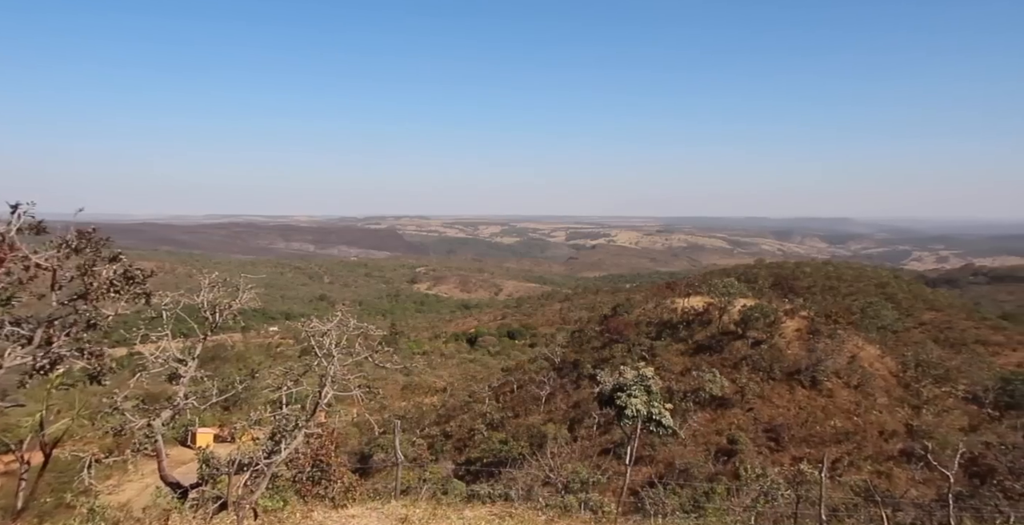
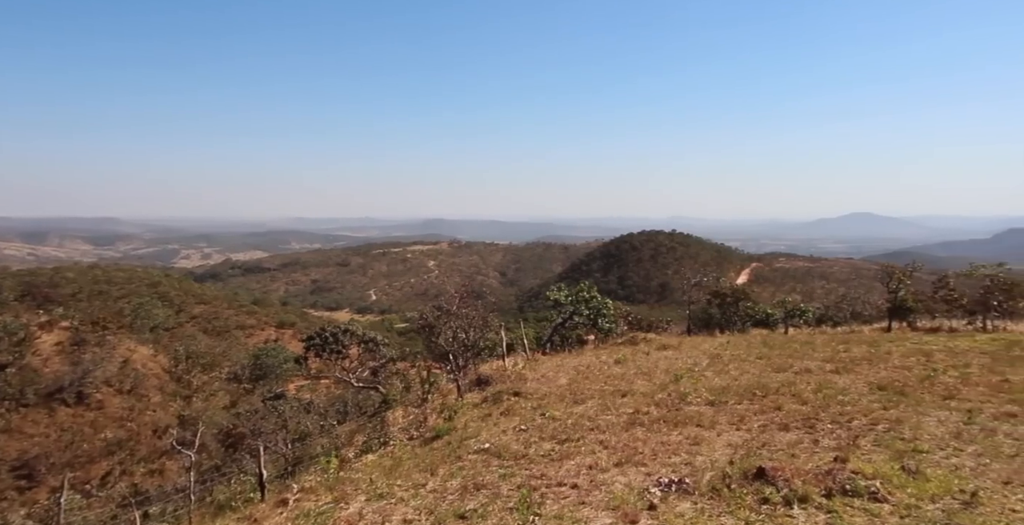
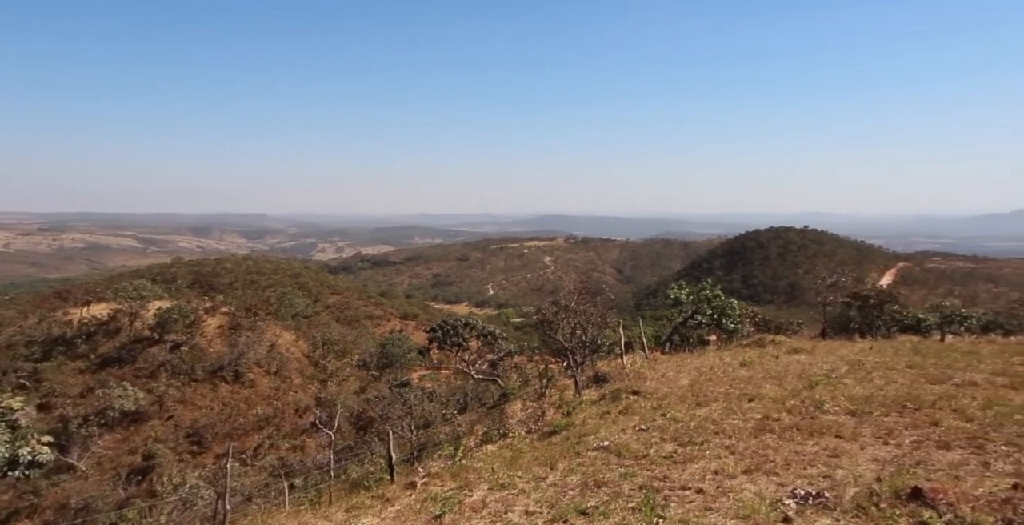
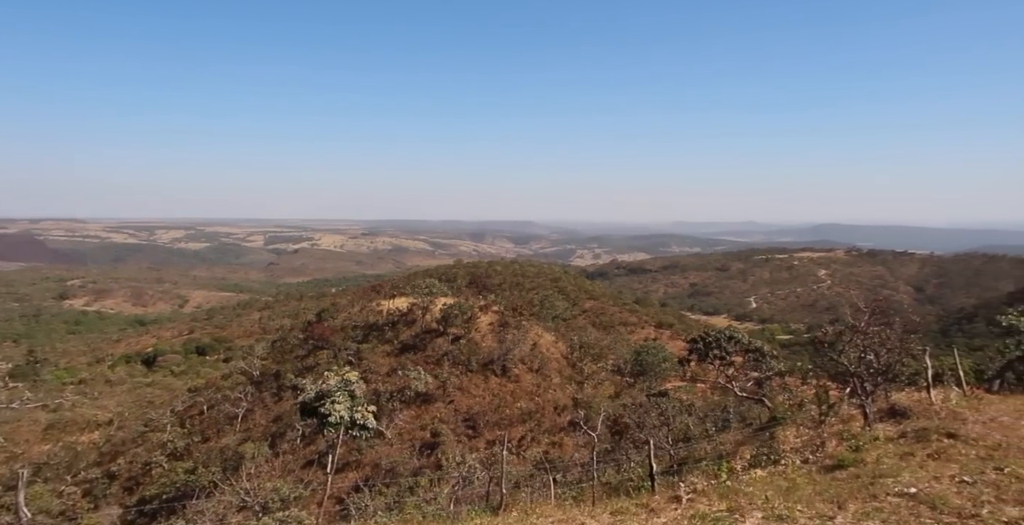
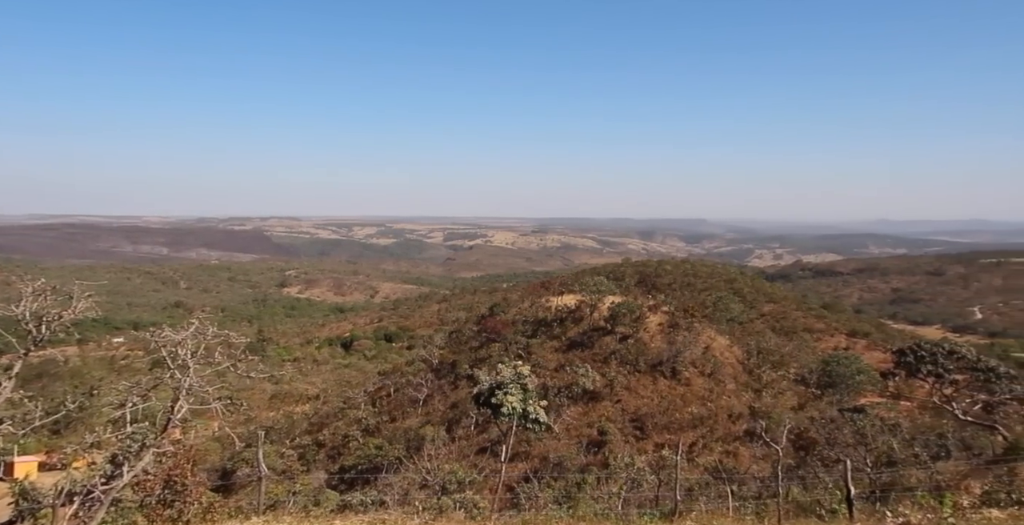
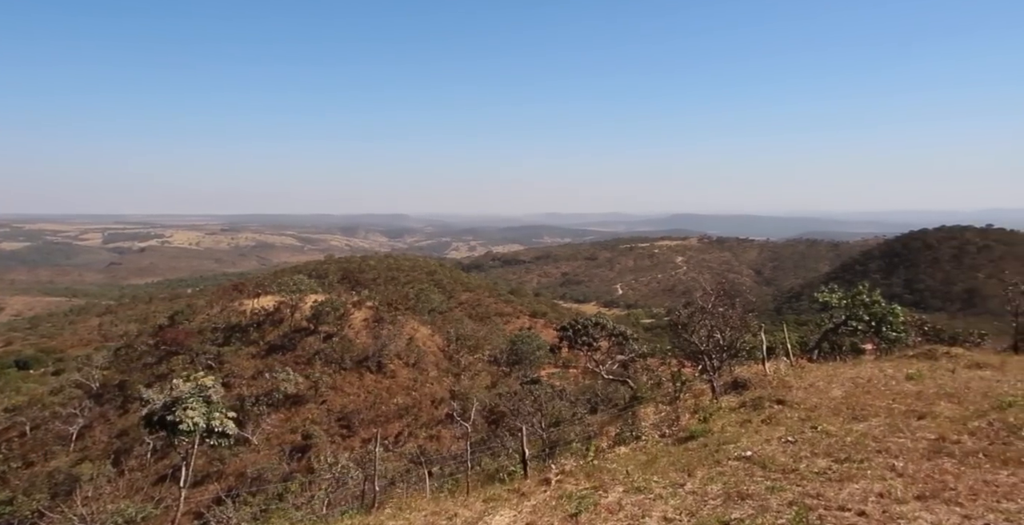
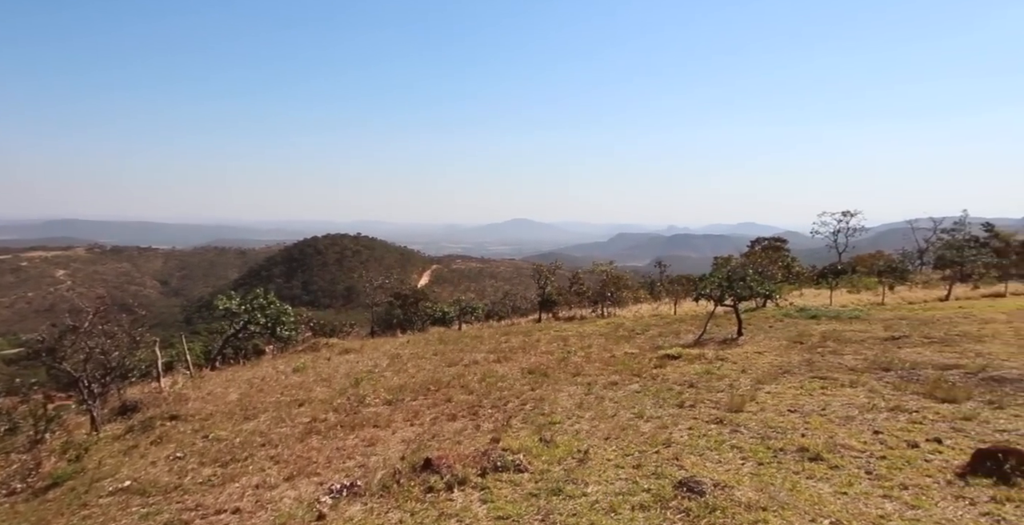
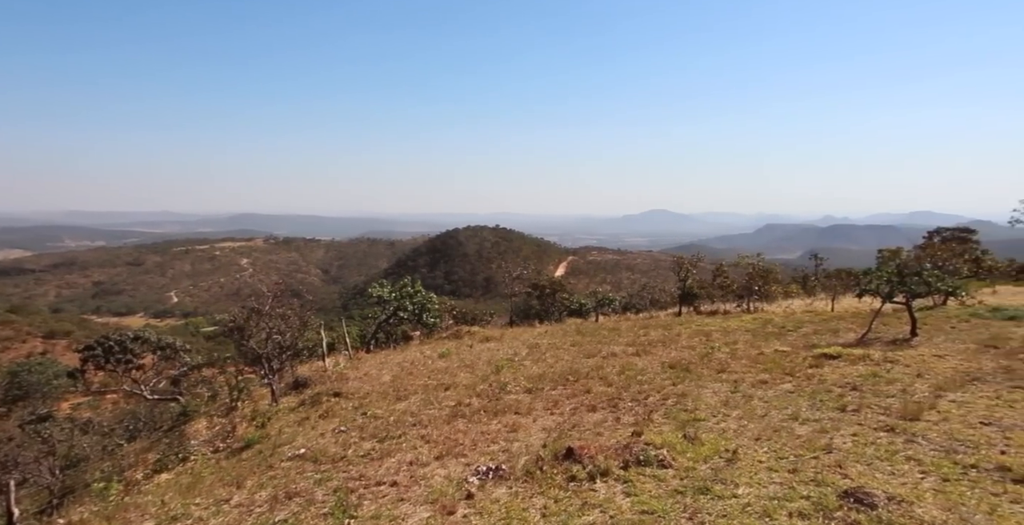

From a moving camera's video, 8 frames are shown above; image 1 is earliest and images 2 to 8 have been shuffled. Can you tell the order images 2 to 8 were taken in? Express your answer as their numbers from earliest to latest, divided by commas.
5, 4, 6, 3, 2, 8, 7
